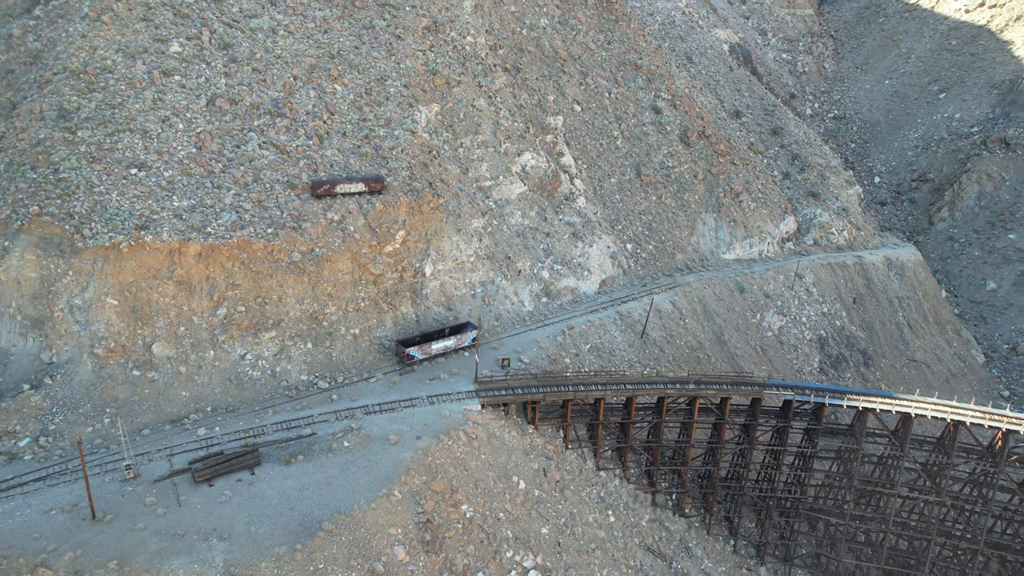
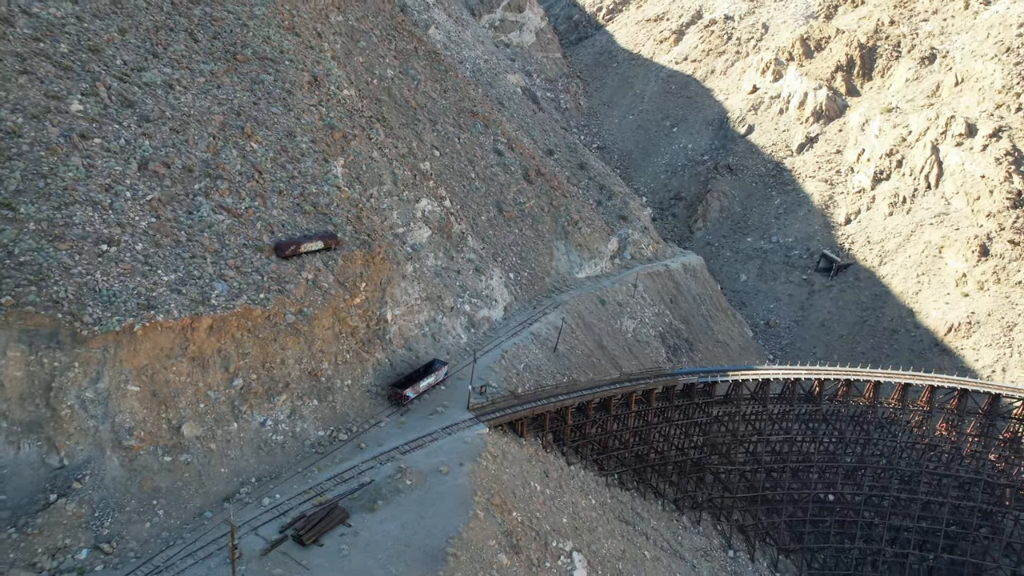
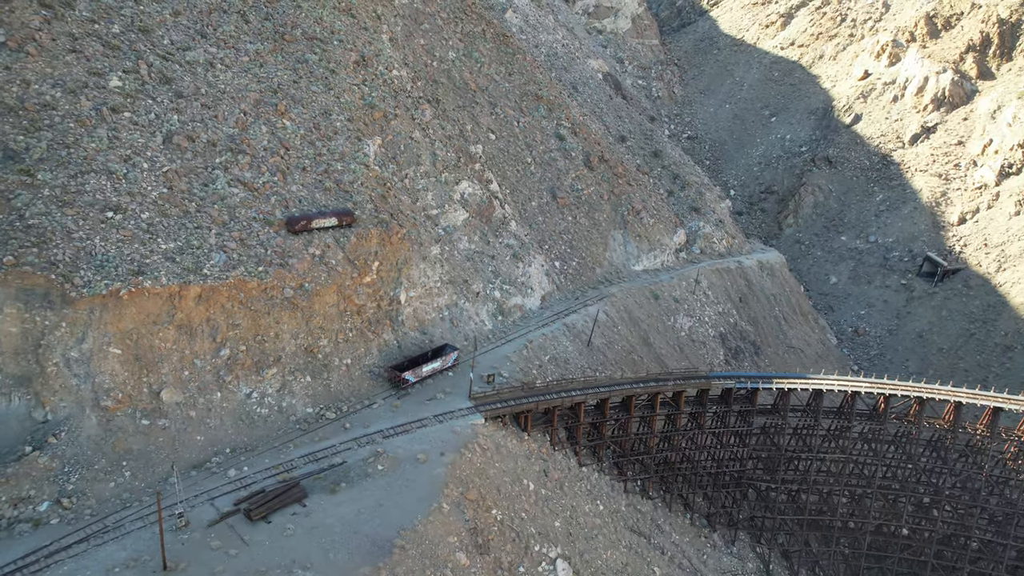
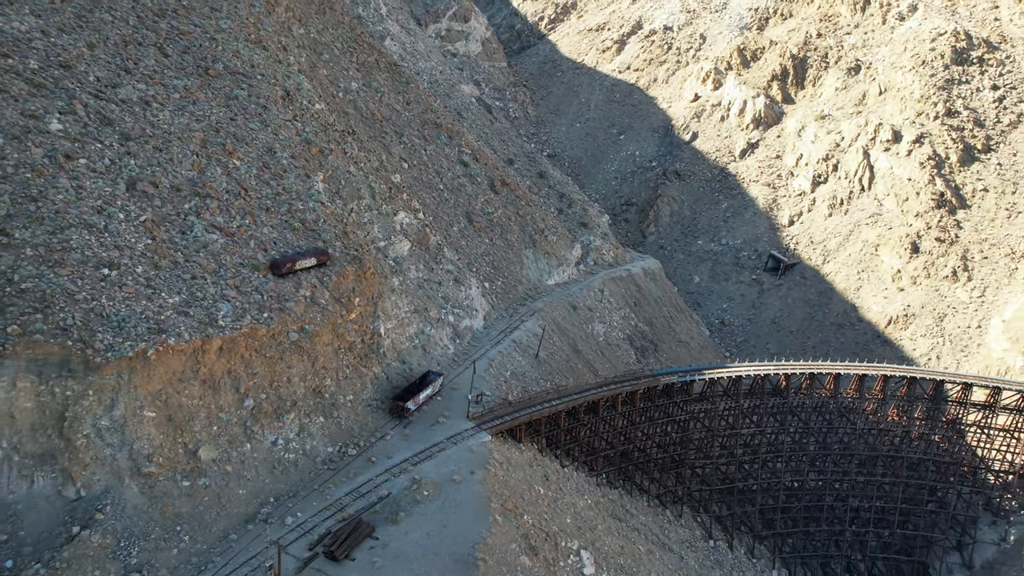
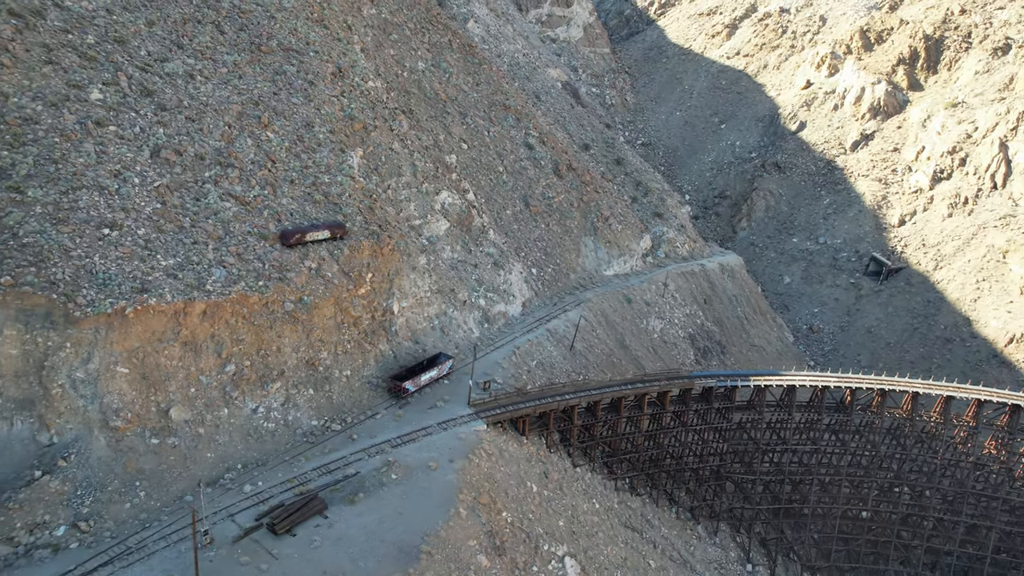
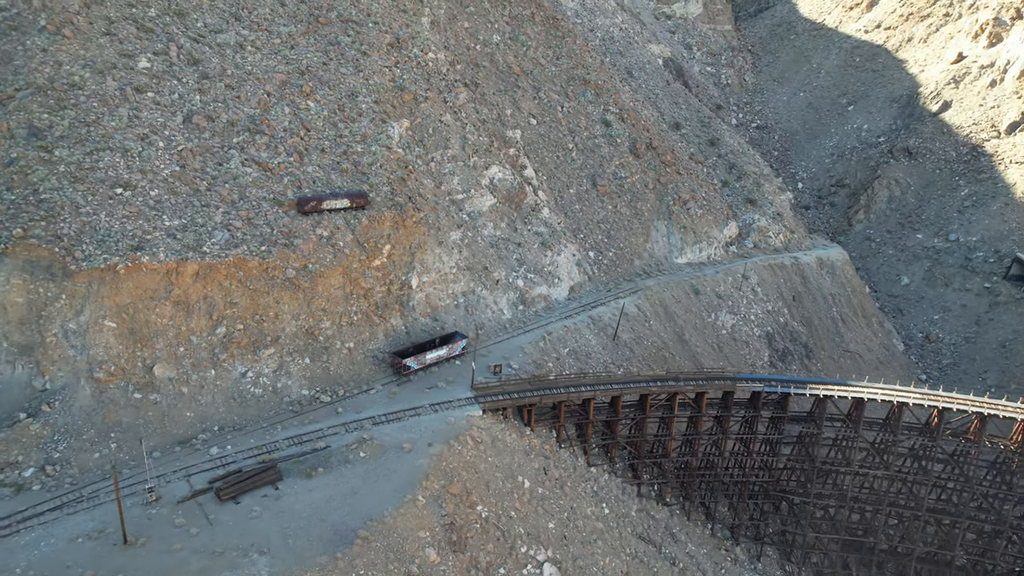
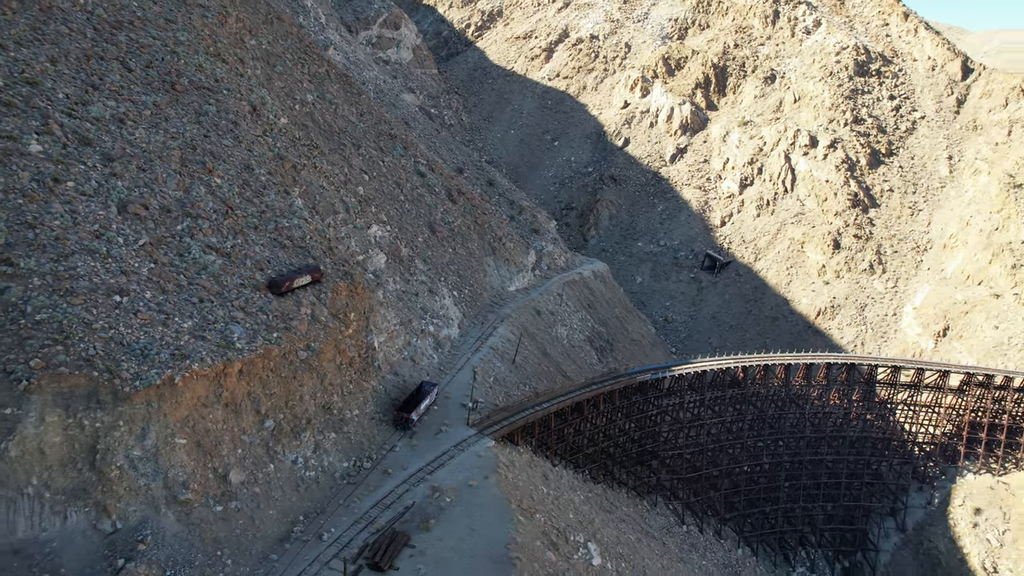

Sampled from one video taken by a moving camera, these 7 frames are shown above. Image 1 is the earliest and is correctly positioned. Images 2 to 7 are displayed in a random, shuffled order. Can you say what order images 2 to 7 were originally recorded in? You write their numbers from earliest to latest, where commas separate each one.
6, 3, 5, 2, 4, 7
